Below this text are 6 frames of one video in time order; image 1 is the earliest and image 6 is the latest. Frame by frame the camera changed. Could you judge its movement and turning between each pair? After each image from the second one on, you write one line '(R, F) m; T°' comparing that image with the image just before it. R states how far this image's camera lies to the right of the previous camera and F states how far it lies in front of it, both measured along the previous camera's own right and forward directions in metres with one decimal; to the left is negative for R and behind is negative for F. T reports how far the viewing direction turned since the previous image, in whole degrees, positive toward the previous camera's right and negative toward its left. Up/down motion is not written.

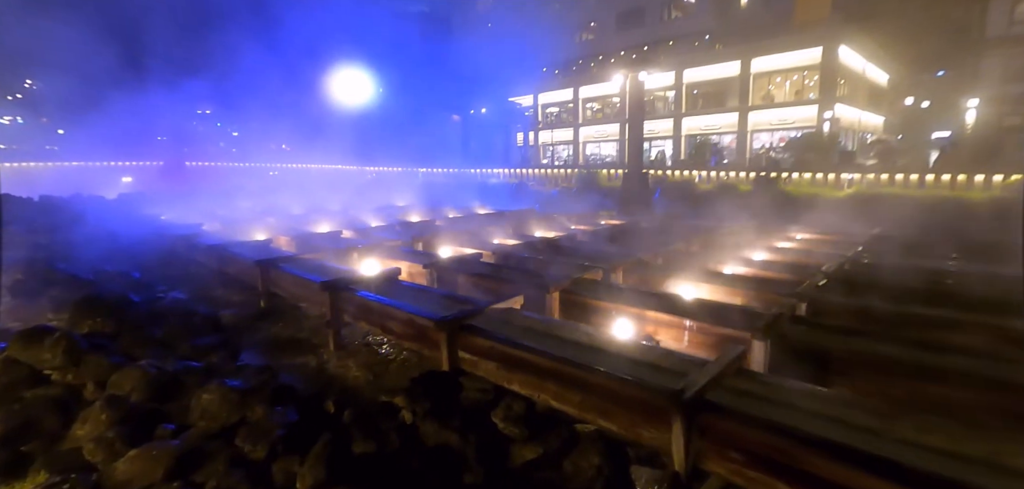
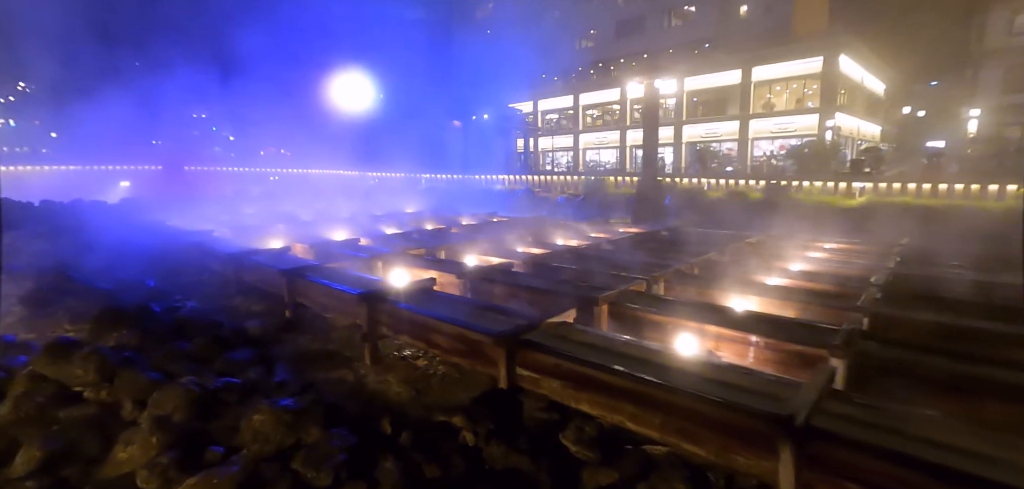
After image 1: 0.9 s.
(-0.6, +0.2) m; +1°
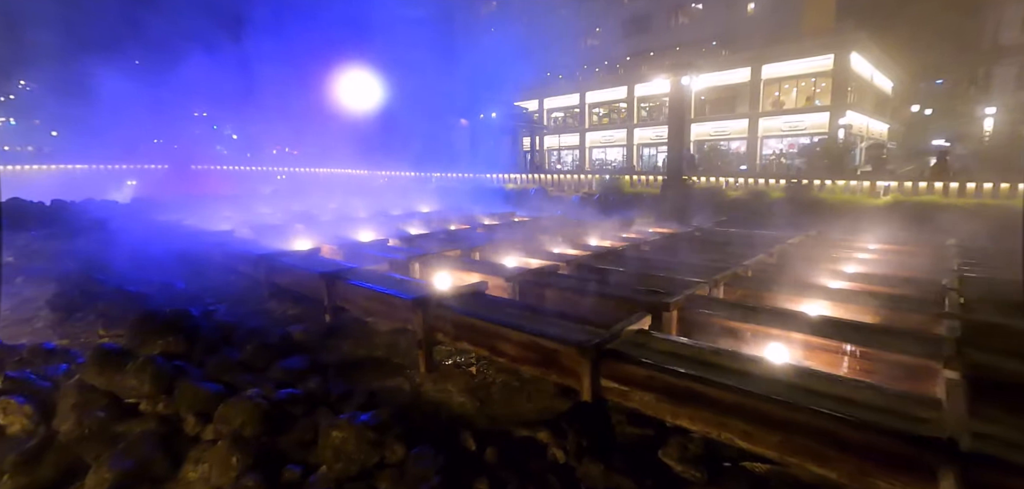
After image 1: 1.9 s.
(-0.7, +0.3) m; 0°
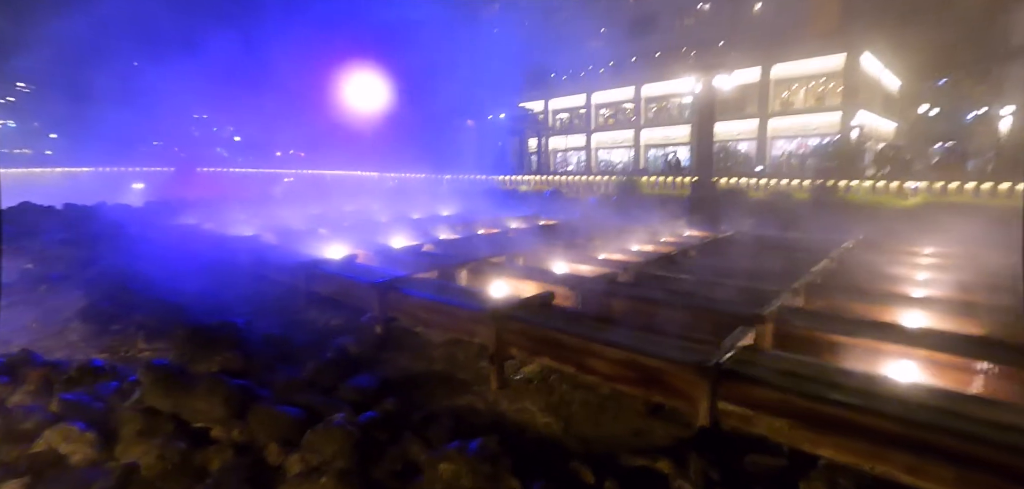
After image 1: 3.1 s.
(-0.8, +0.4) m; 0°
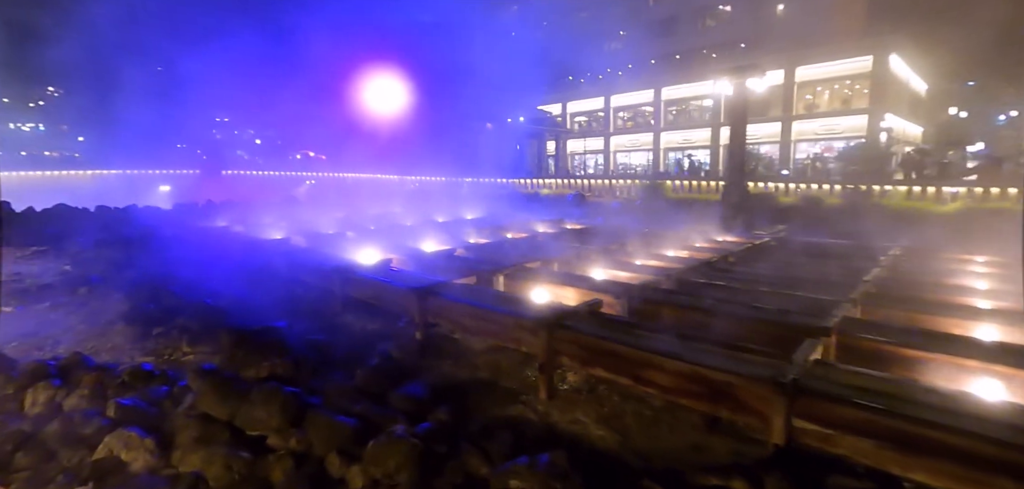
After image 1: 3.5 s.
(-0.3, +0.1) m; -2°
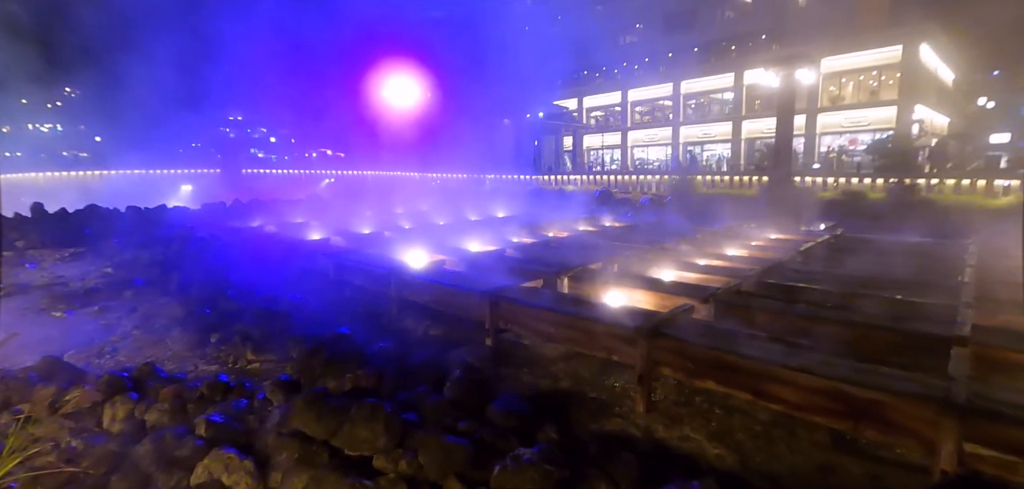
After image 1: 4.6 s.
(-0.8, +0.3) m; -1°
